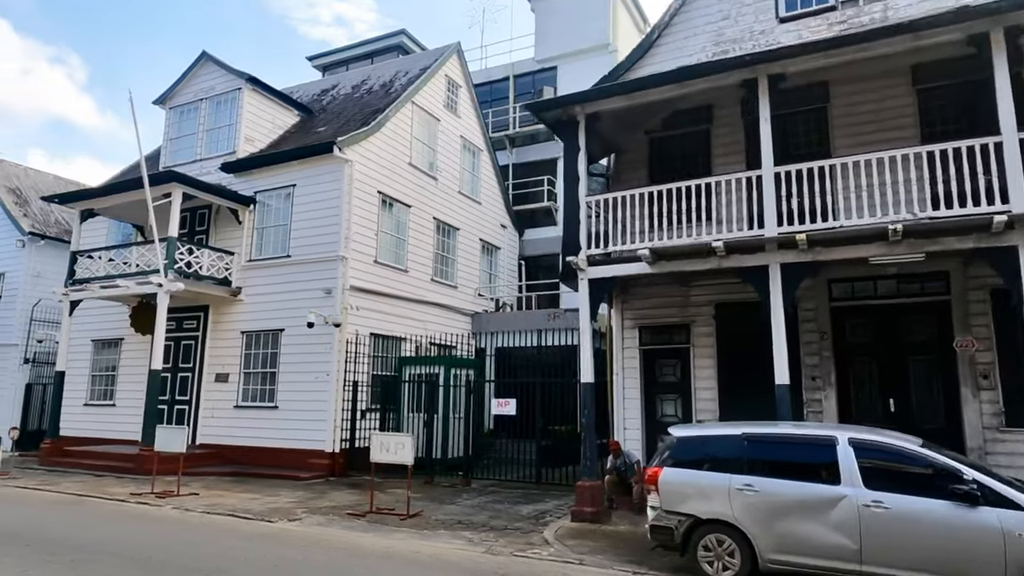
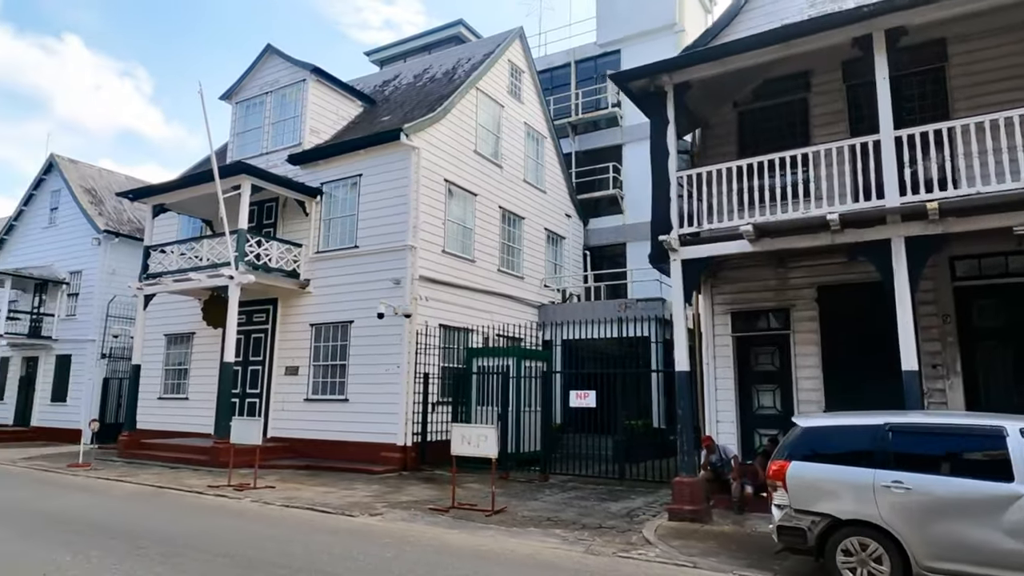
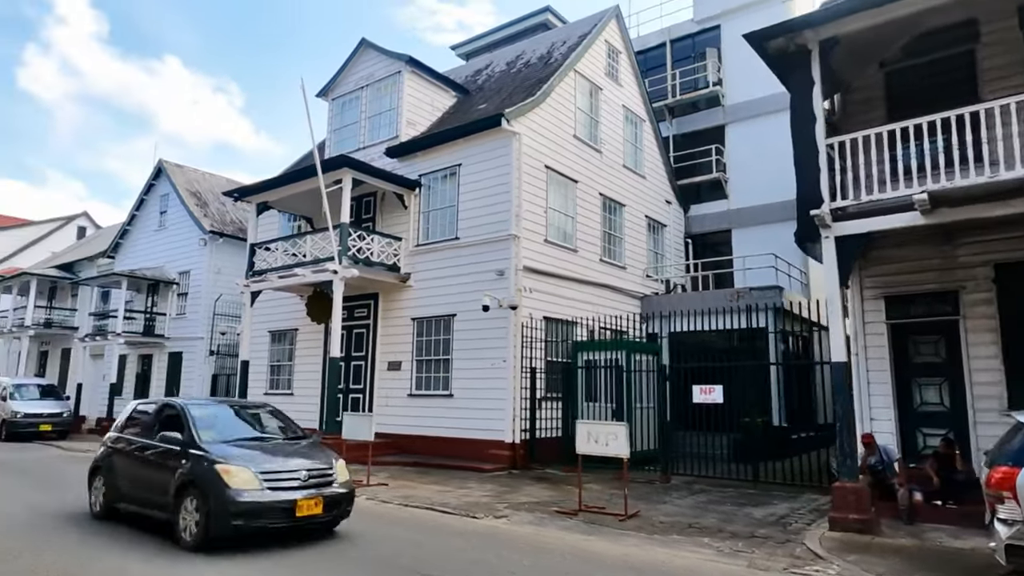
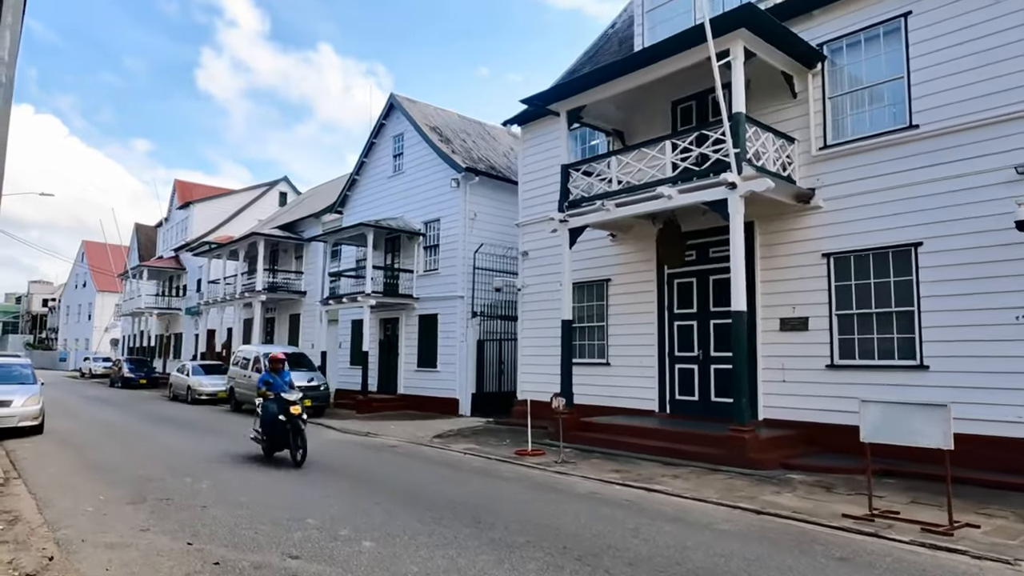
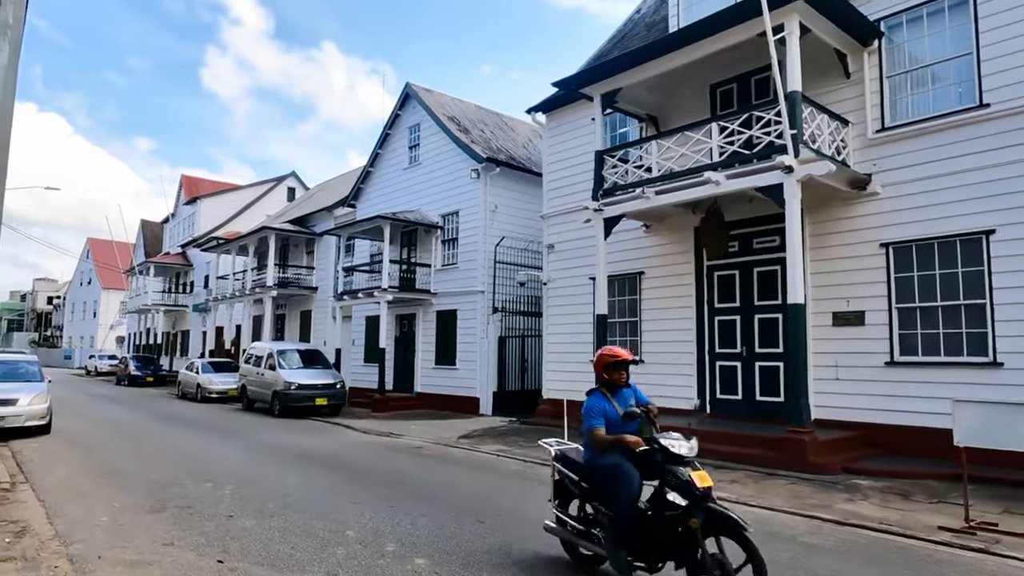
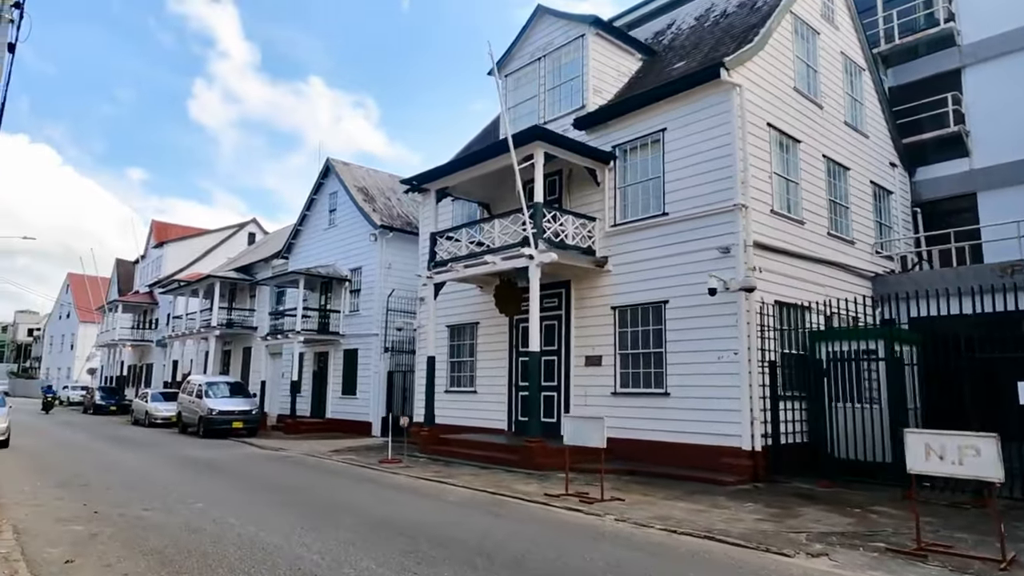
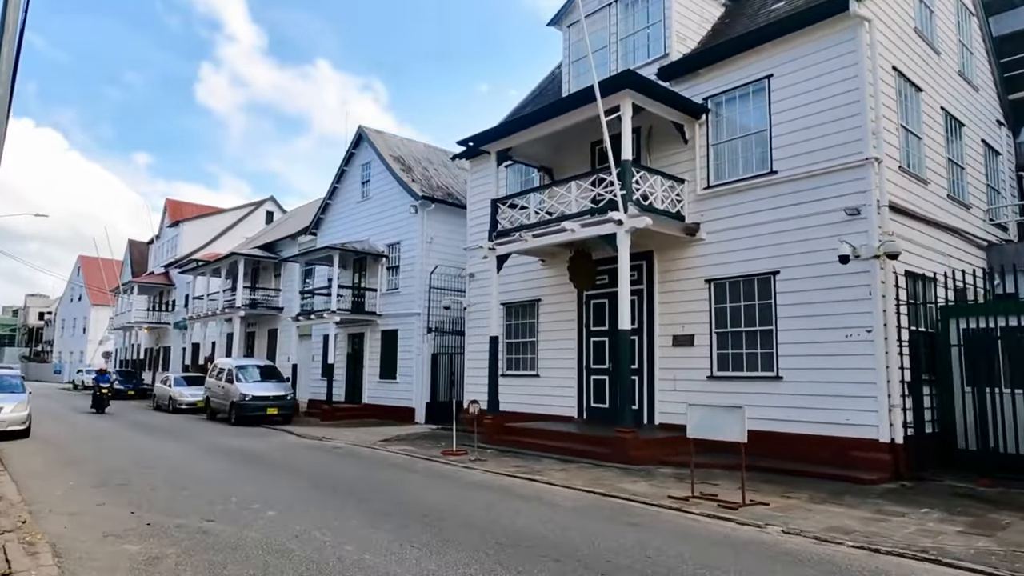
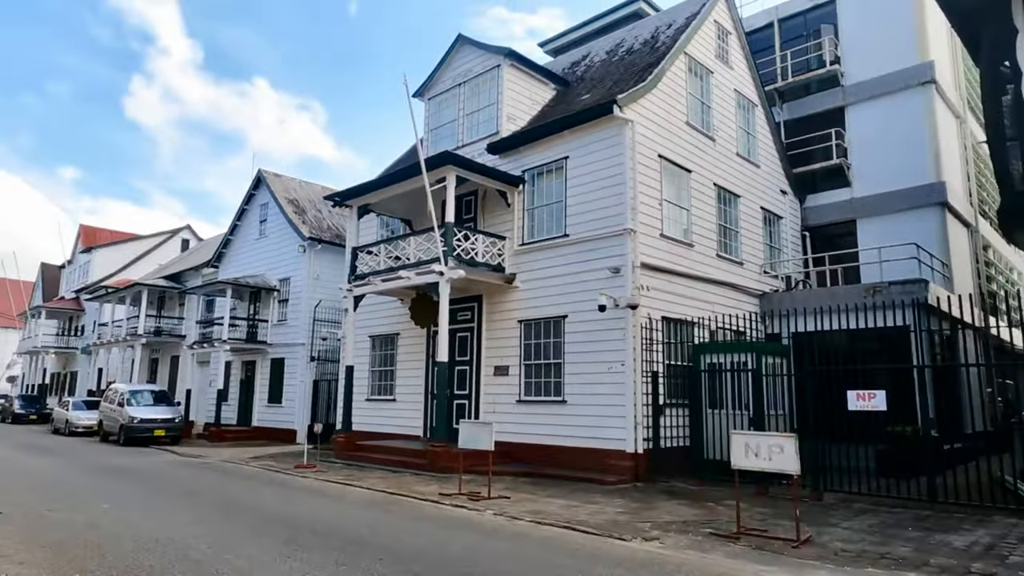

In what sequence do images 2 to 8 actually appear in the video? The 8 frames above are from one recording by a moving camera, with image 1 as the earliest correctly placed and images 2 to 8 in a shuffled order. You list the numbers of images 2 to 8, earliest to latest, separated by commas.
2, 3, 8, 6, 7, 4, 5
